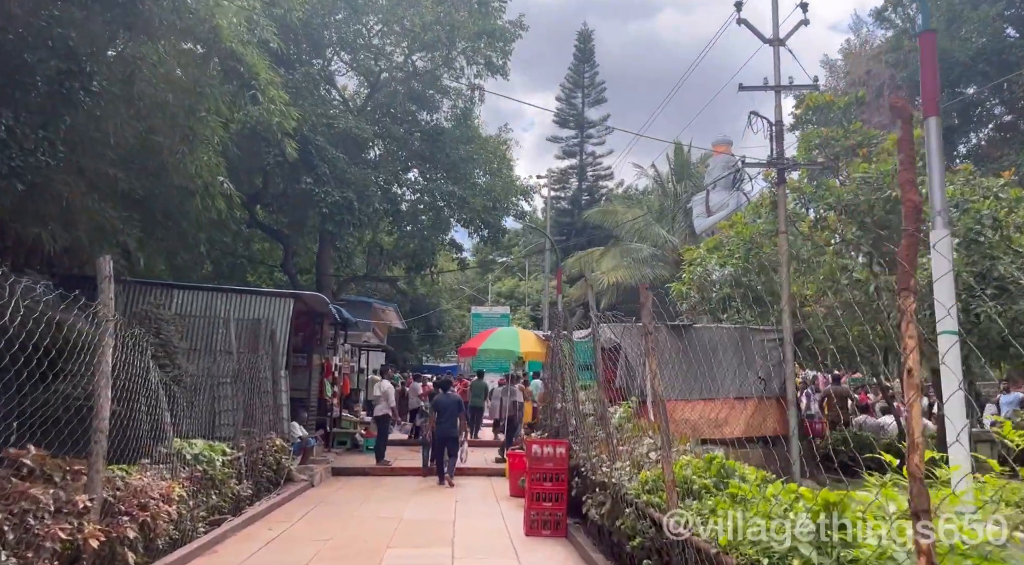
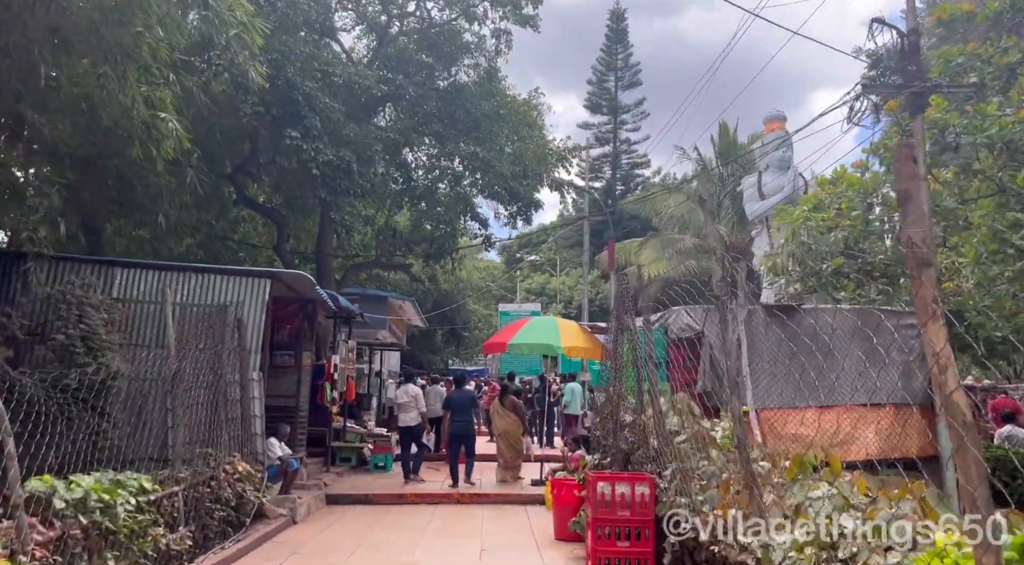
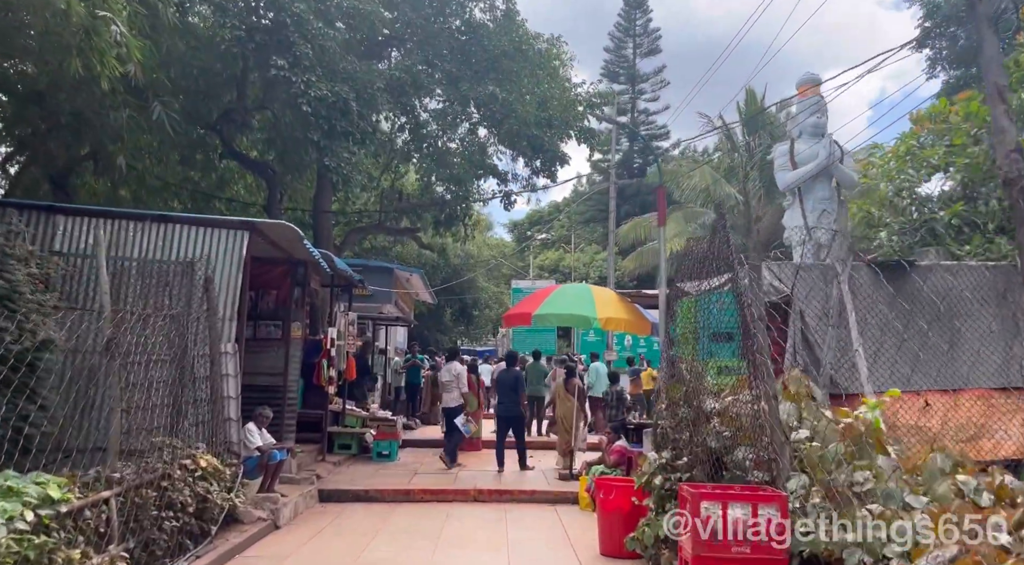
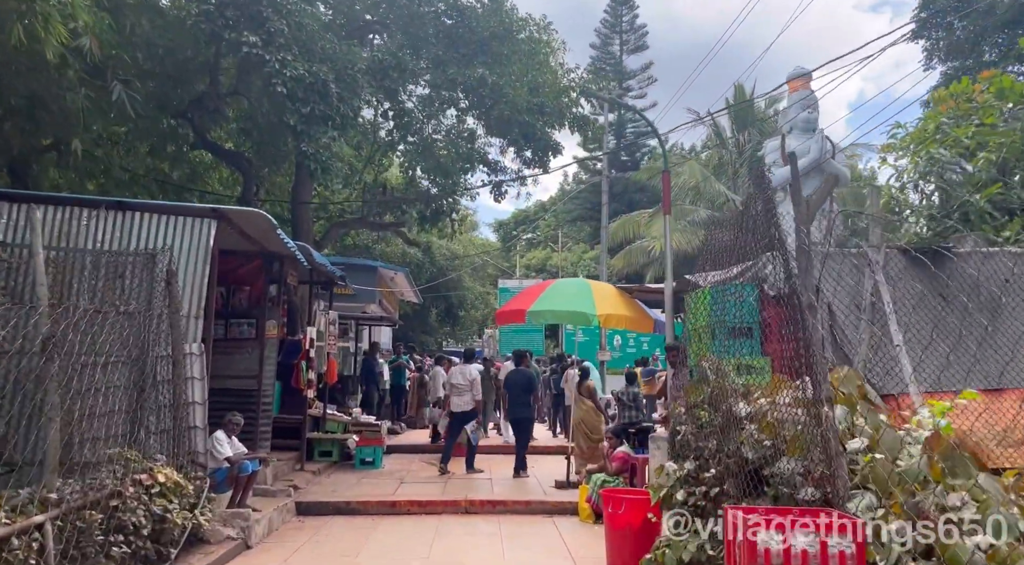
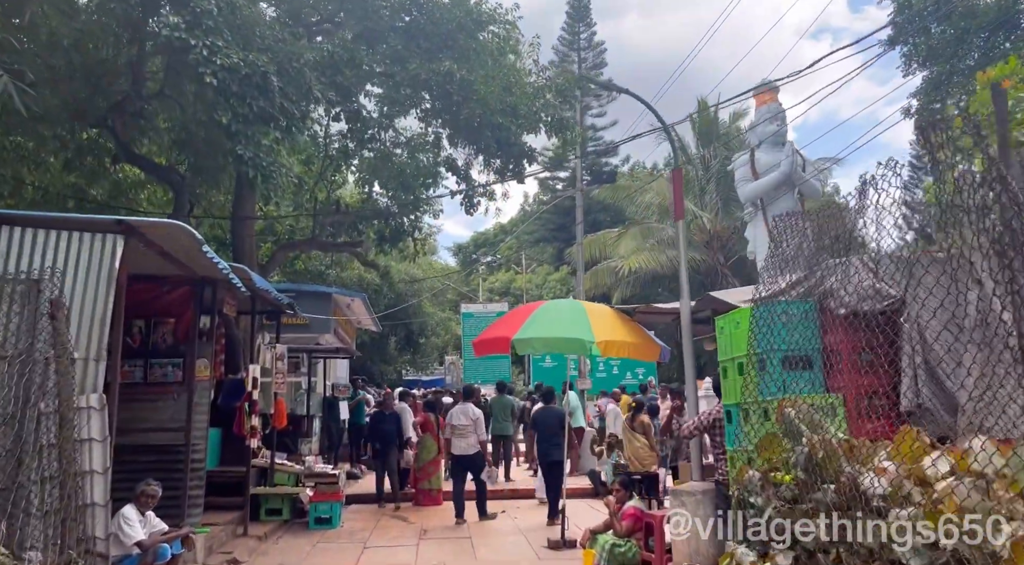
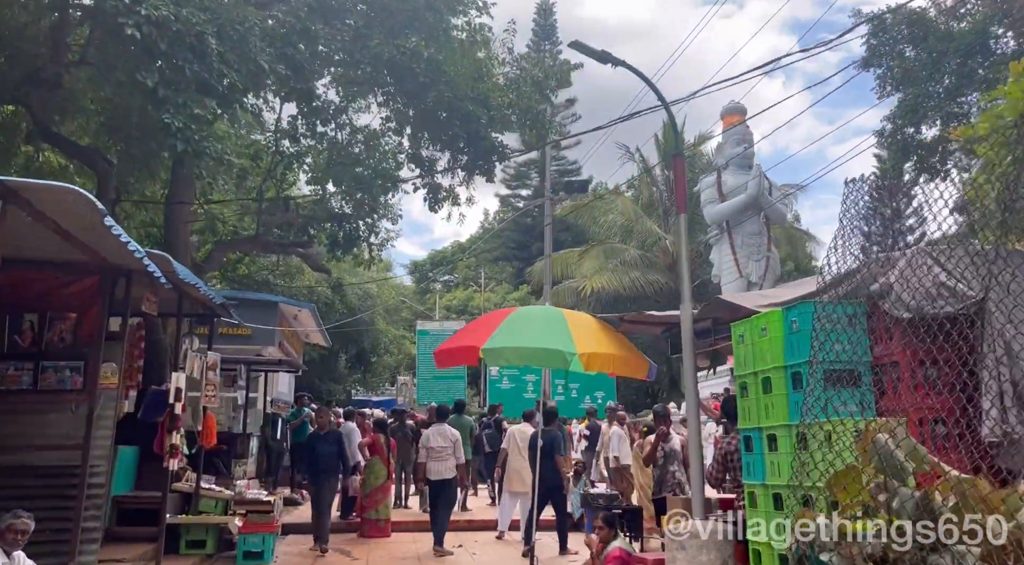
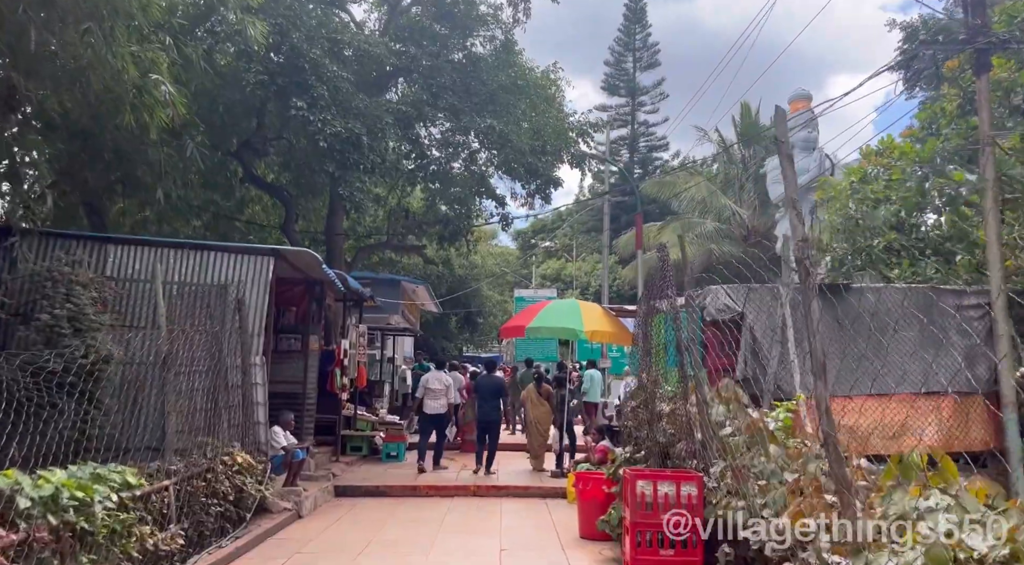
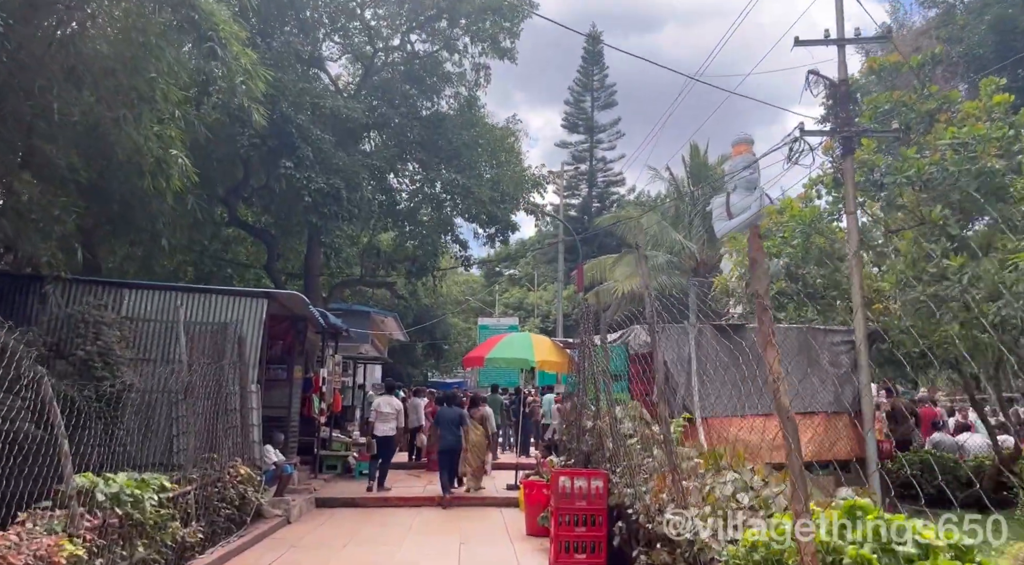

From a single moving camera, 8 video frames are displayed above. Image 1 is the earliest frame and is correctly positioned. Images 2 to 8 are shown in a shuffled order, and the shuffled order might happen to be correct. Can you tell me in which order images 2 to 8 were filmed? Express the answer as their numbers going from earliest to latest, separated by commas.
8, 2, 7, 3, 4, 5, 6
